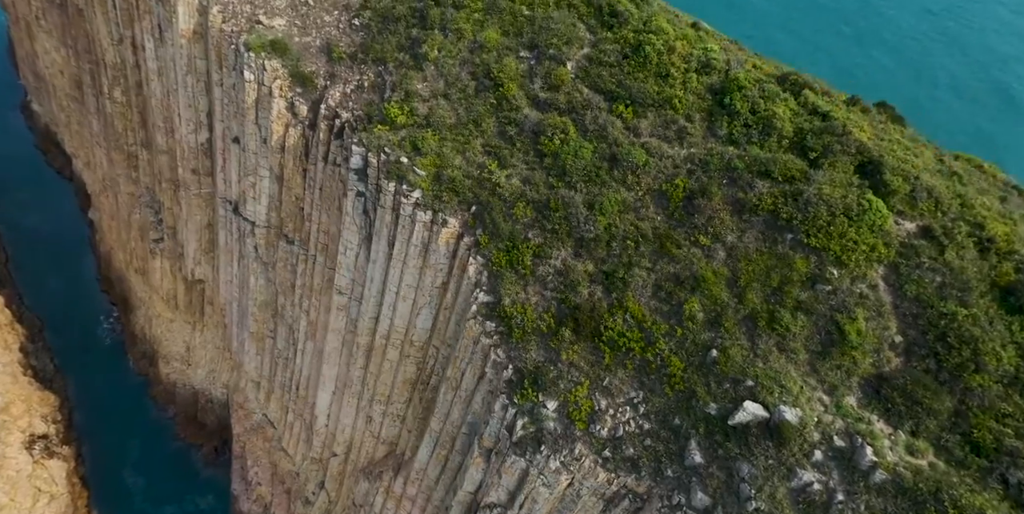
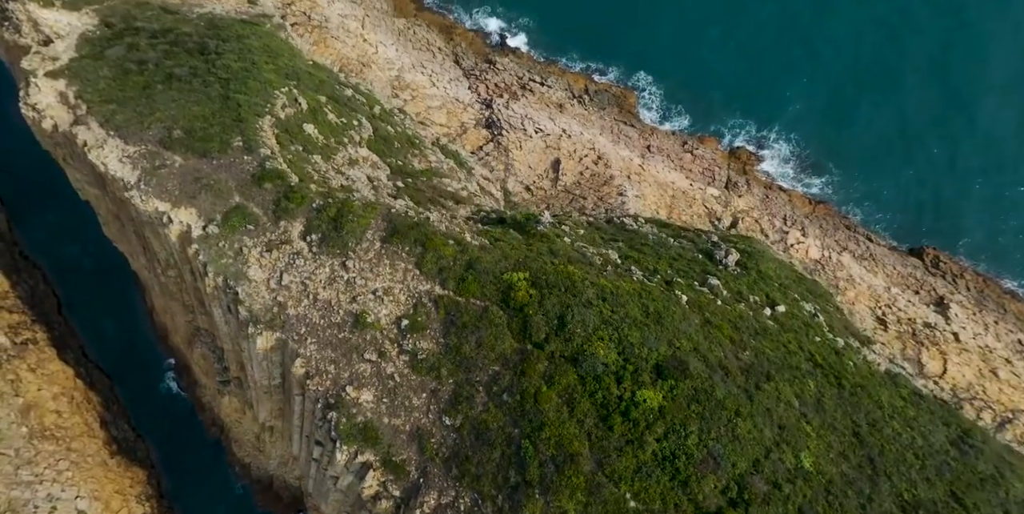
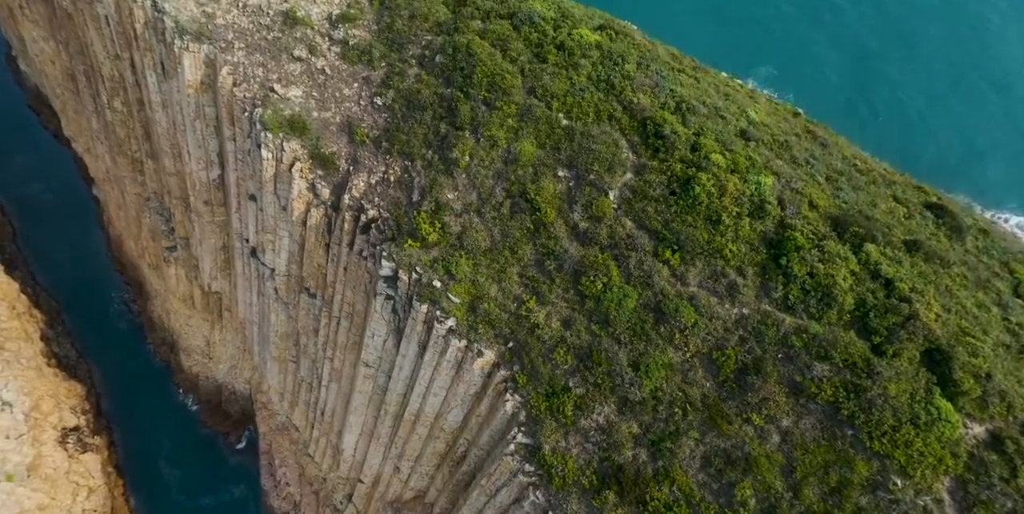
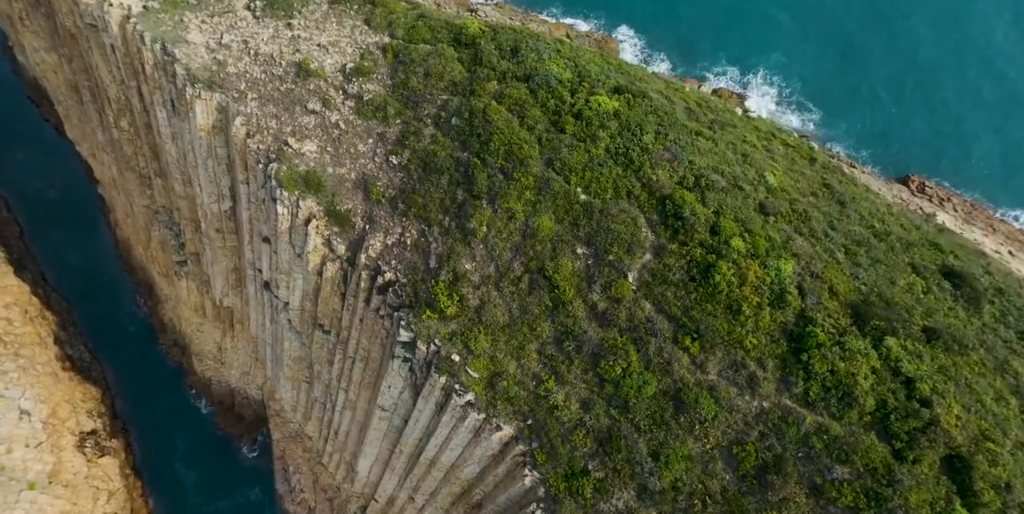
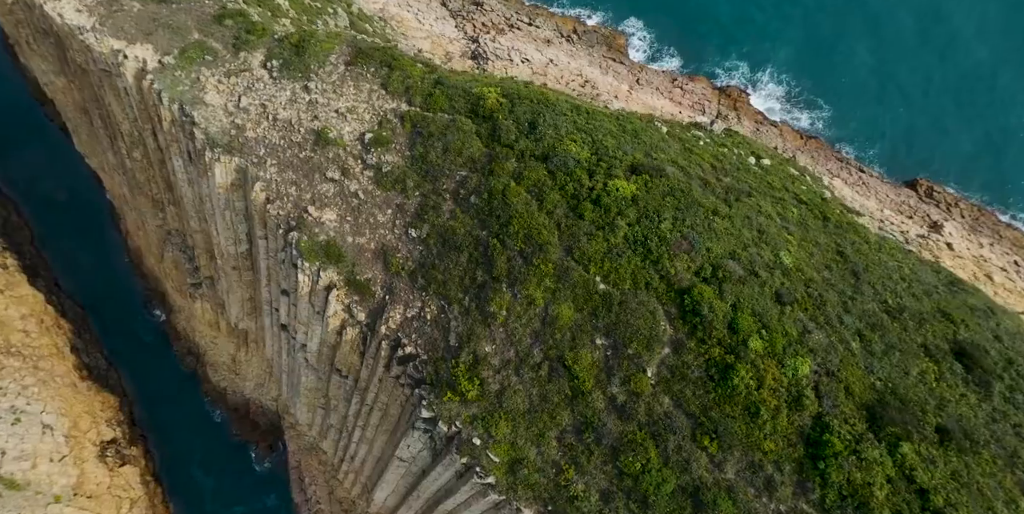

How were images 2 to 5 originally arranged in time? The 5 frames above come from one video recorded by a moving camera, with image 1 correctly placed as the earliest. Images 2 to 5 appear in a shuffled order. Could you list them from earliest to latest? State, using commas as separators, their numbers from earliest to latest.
3, 4, 5, 2
